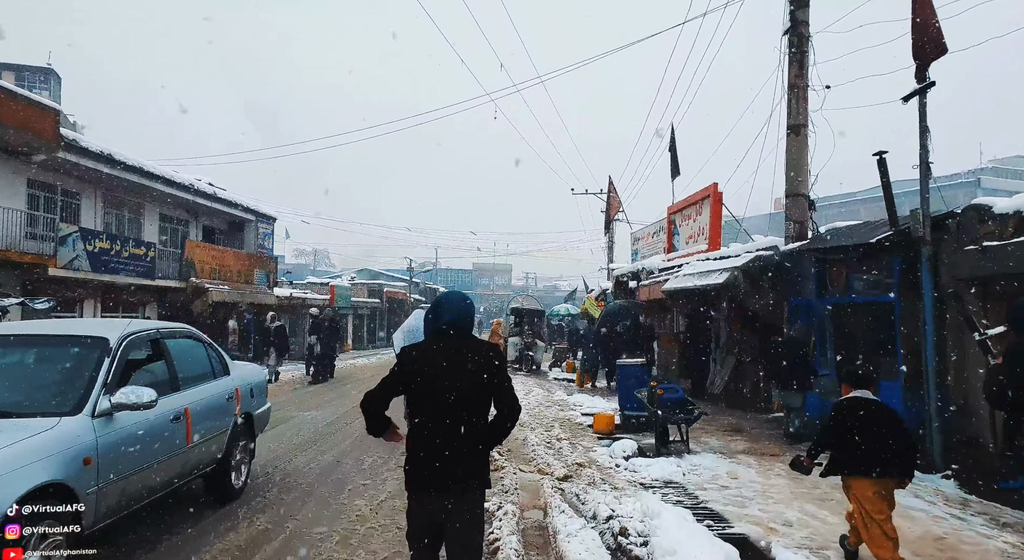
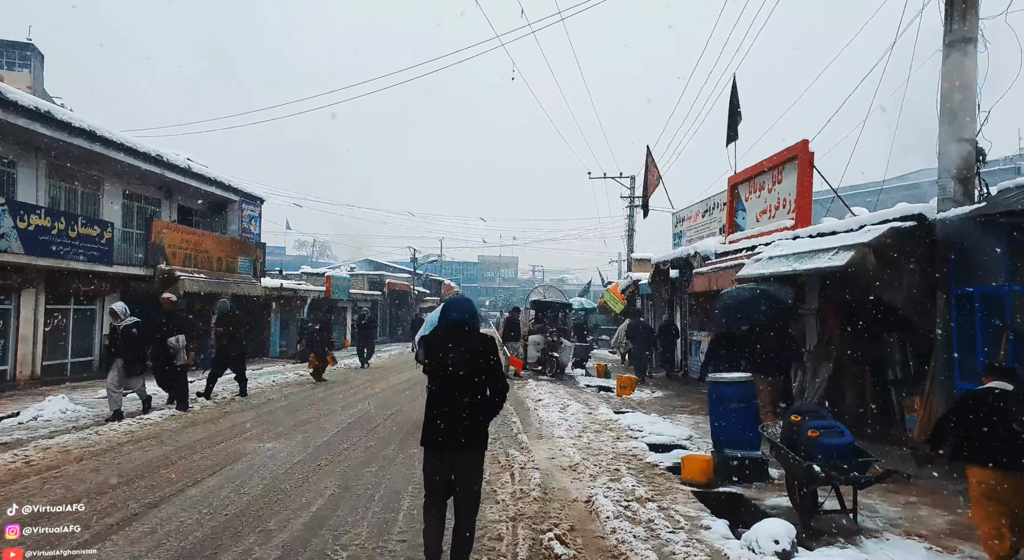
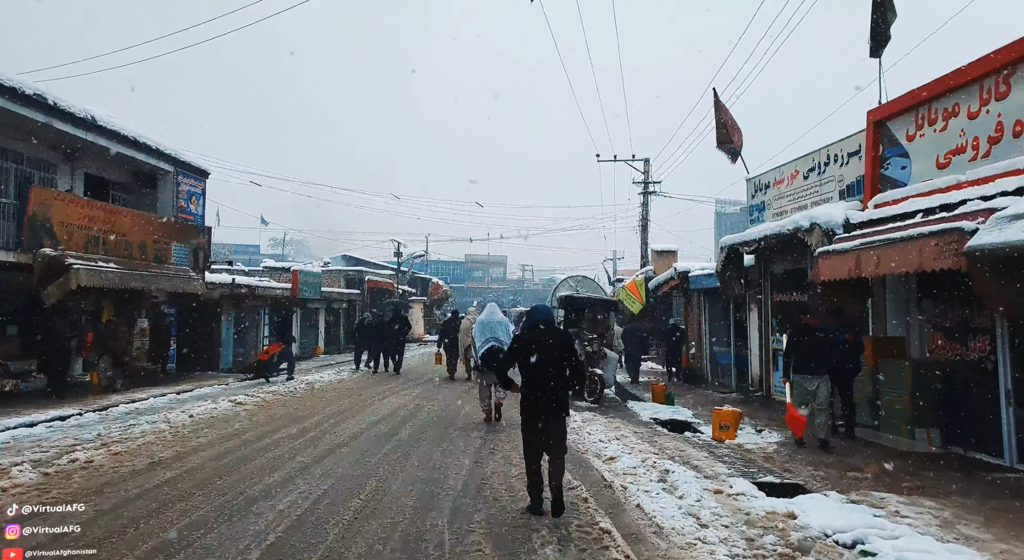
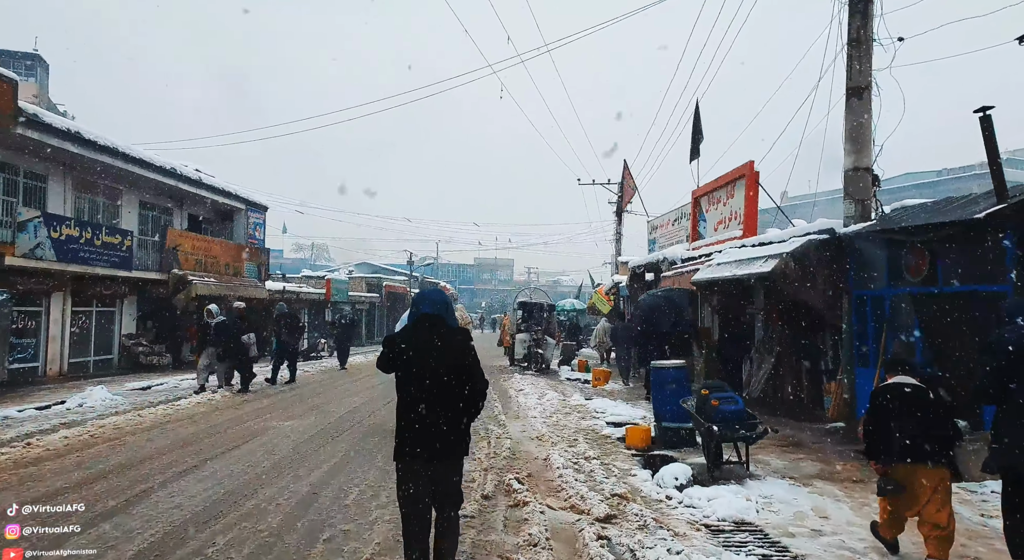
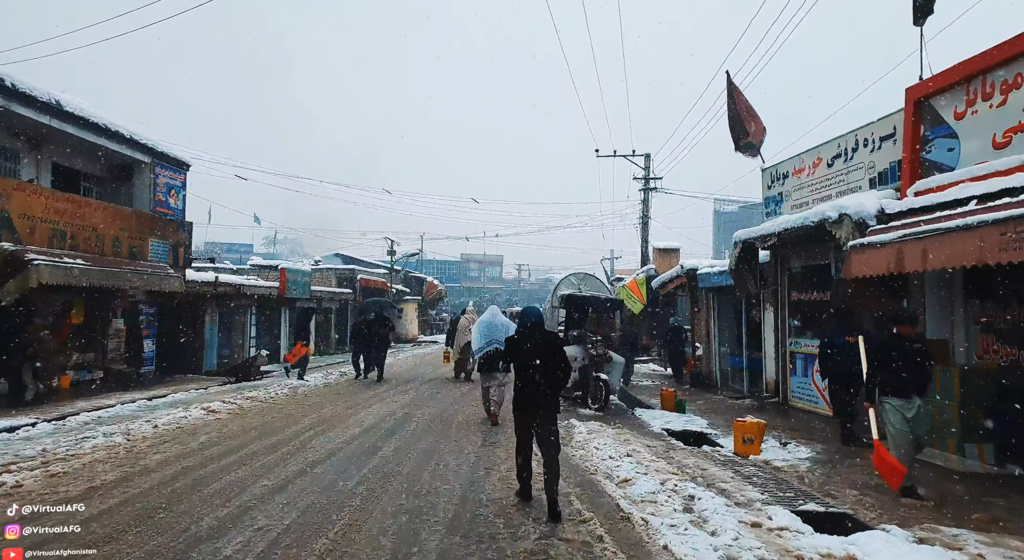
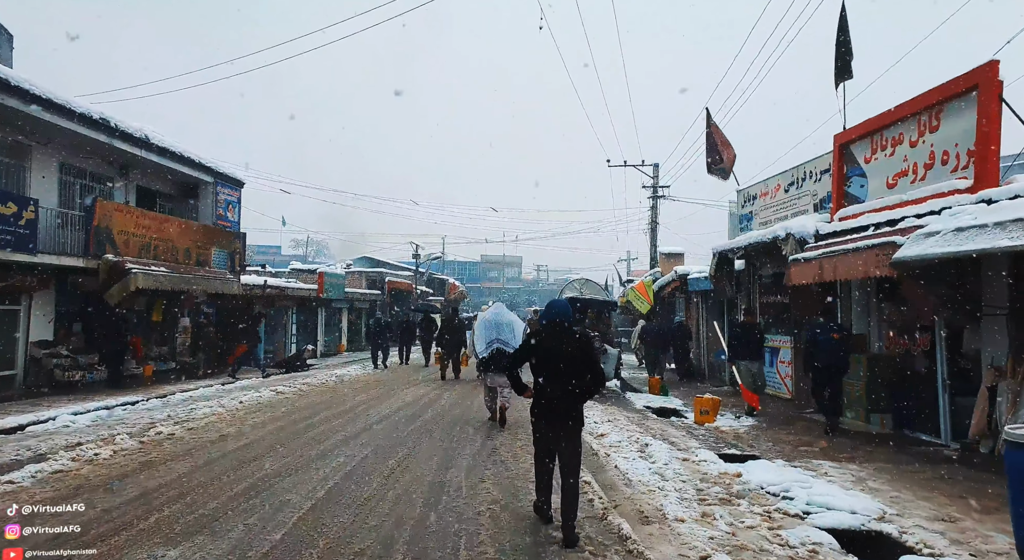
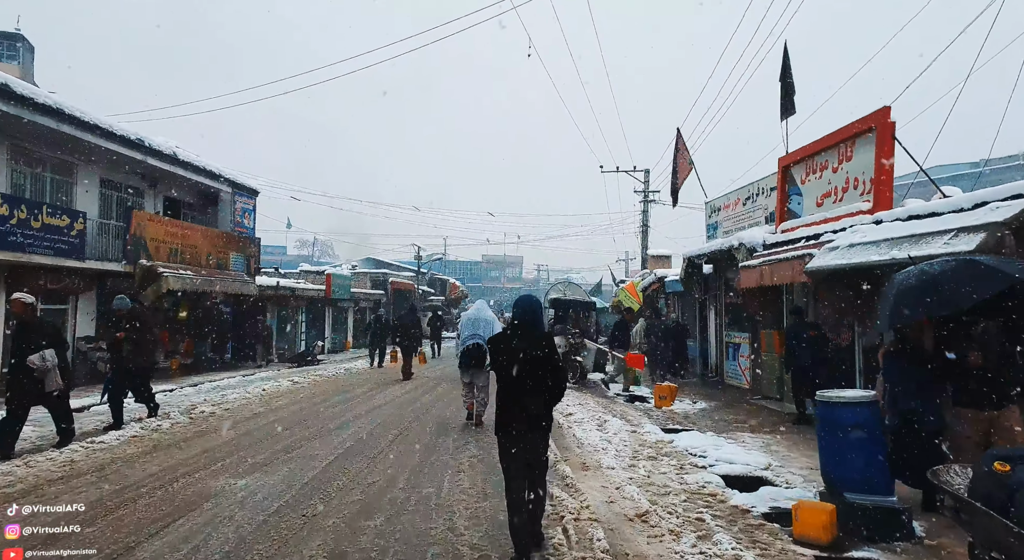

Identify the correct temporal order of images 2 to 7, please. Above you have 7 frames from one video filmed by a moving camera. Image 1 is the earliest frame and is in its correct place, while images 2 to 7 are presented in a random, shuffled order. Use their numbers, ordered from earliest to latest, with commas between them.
4, 2, 7, 6, 3, 5
